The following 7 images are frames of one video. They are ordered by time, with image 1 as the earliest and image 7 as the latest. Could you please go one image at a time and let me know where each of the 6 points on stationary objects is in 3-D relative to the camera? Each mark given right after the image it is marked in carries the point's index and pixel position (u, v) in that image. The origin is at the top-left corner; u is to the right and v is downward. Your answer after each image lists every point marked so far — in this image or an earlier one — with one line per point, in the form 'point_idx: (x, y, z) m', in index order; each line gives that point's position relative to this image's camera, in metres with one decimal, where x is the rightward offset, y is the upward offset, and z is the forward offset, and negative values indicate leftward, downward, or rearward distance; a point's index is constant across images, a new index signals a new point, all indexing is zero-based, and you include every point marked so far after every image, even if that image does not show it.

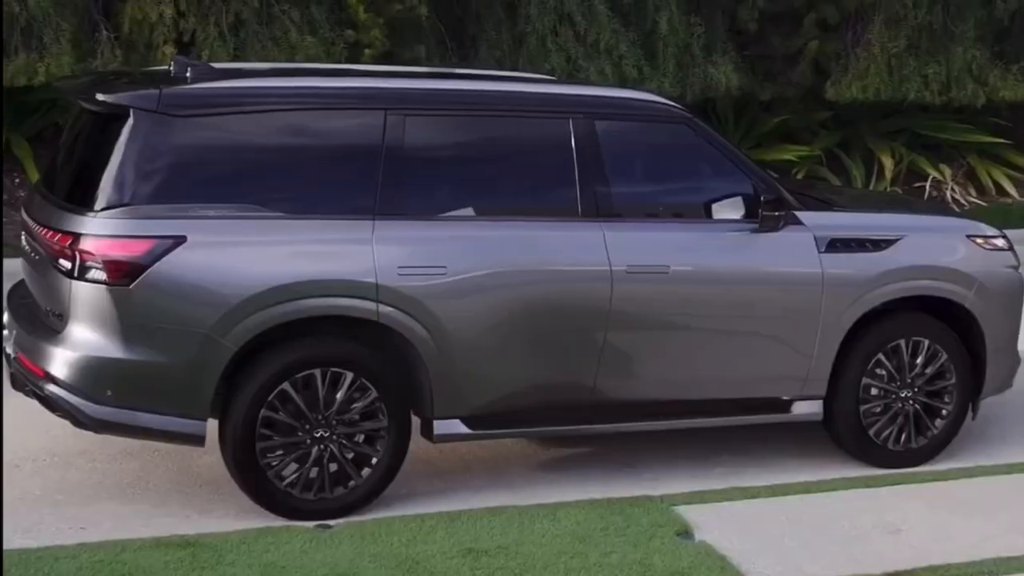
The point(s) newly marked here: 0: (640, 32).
0: (+1.3, +2.5, +11.1) m
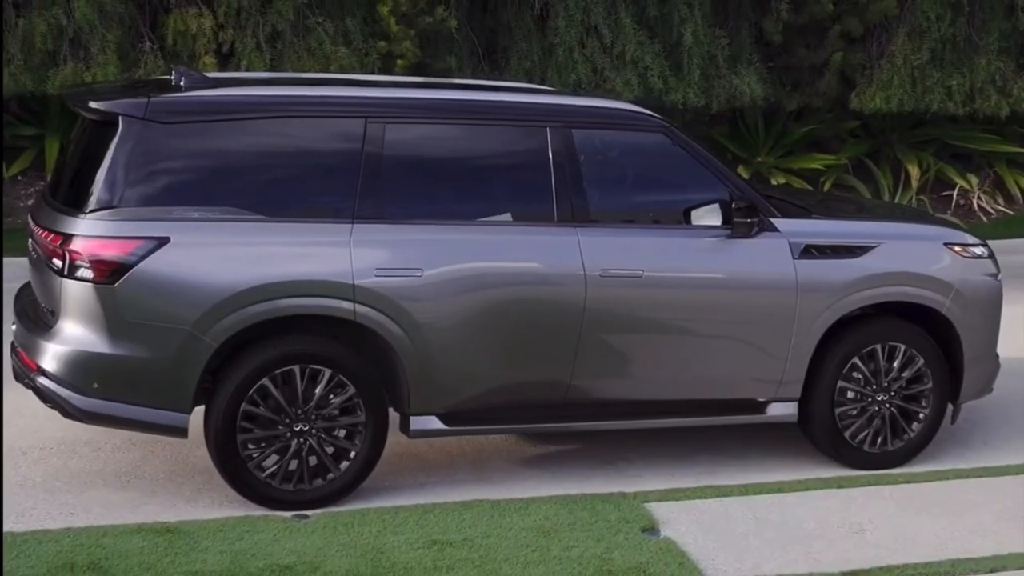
0: (+1.6, +2.4, +11.2) m
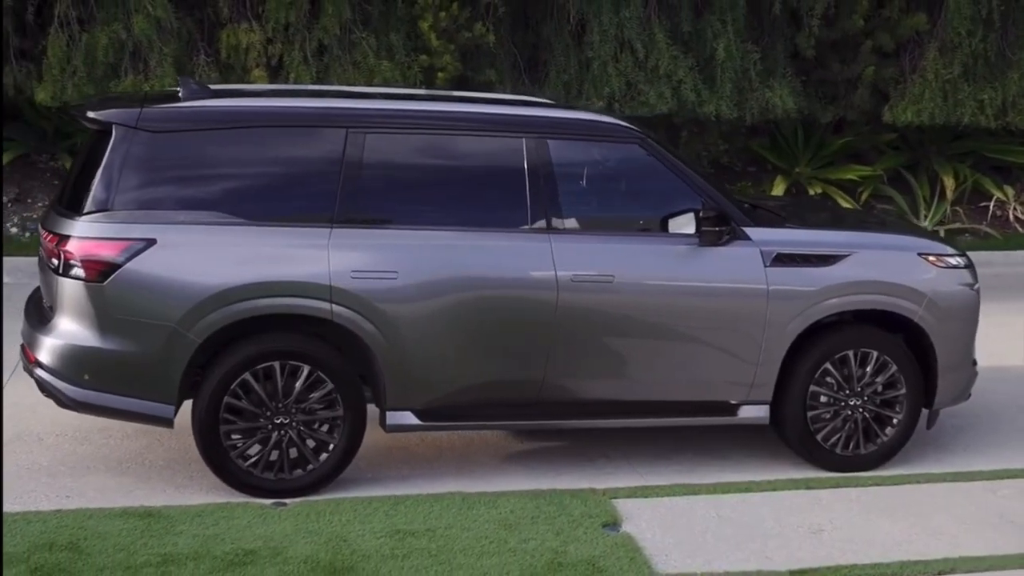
0: (+1.9, +2.3, +11.3) m
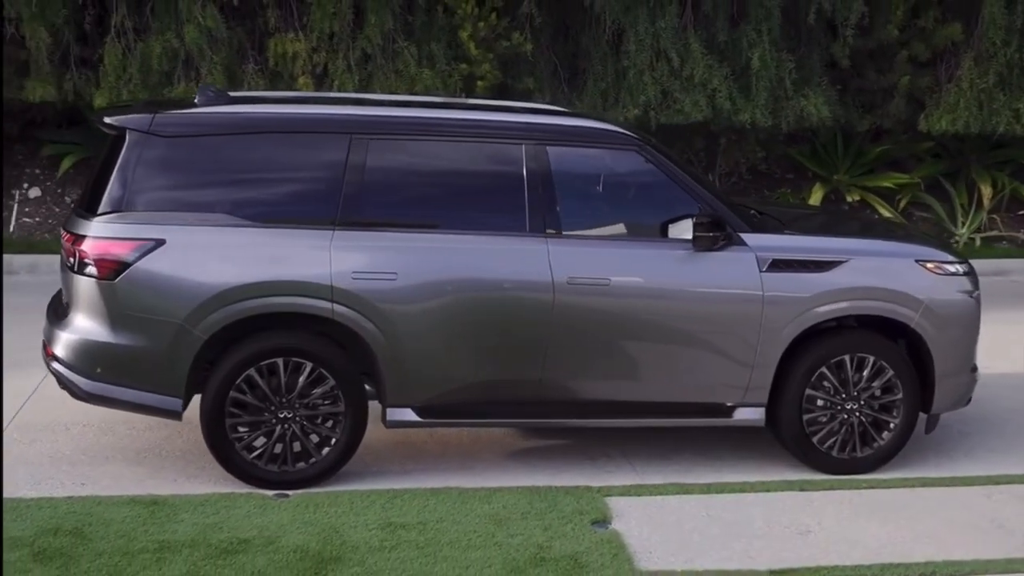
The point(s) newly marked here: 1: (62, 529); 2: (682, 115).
0: (+2.2, +2.2, +11.4) m
1: (-1.8, -1.0, +4.6) m
2: (+1.7, +1.7, +11.1) m
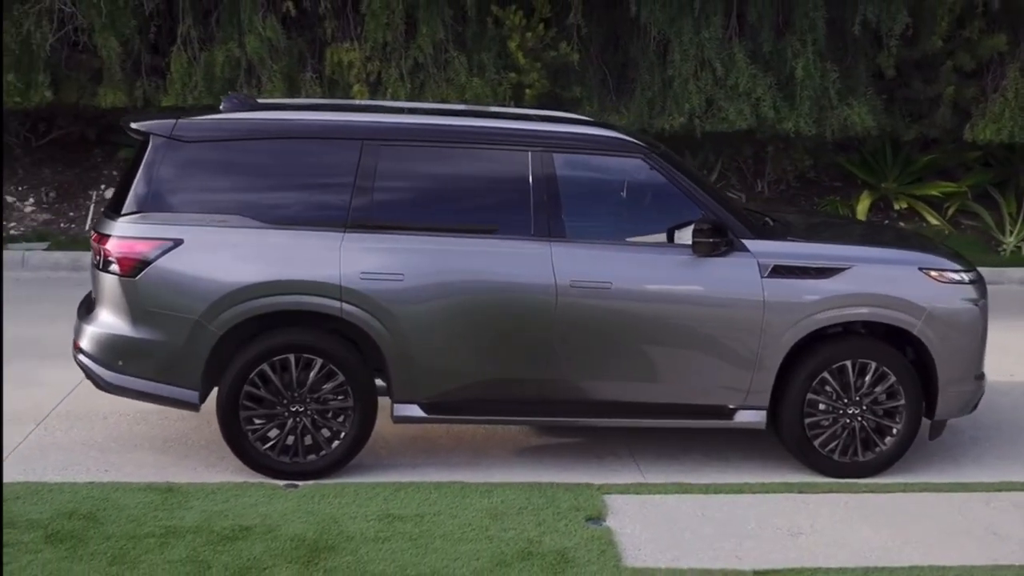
0: (+2.7, +2.1, +11.4) m
1: (-1.8, -1.0, +4.8) m
2: (+2.1, +1.6, +11.1) m
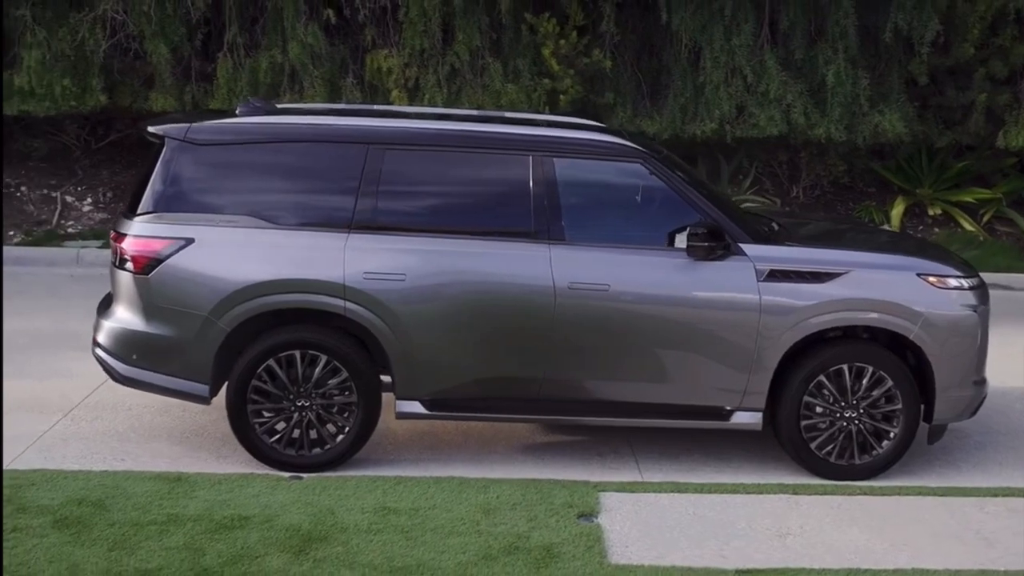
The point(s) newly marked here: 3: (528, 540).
0: (+3.0, +2.1, +11.3) m
1: (-1.9, -0.9, +5.0) m
2: (+2.4, +1.6, +11.1) m
3: (+0.1, -1.1, +4.9) m
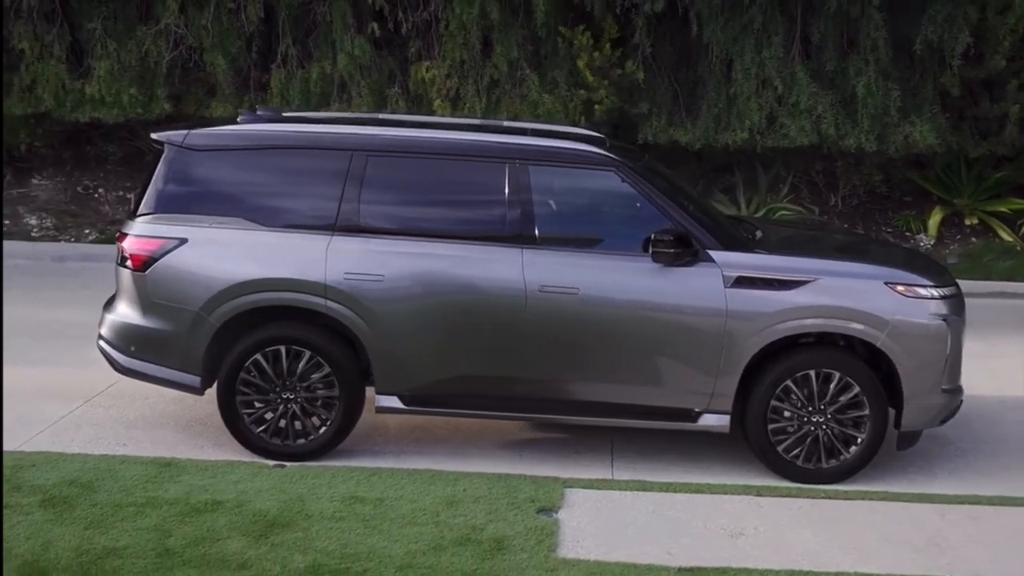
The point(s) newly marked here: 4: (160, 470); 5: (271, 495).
0: (+3.3, +2.0, +11.3) m
1: (-2.1, -0.9, +5.4) m
2: (+2.7, +1.5, +11.1) m
3: (-0.1, -1.1, +5.1) m
4: (-1.7, -0.9, +5.6) m
5: (-1.1, -1.0, +5.3) m
